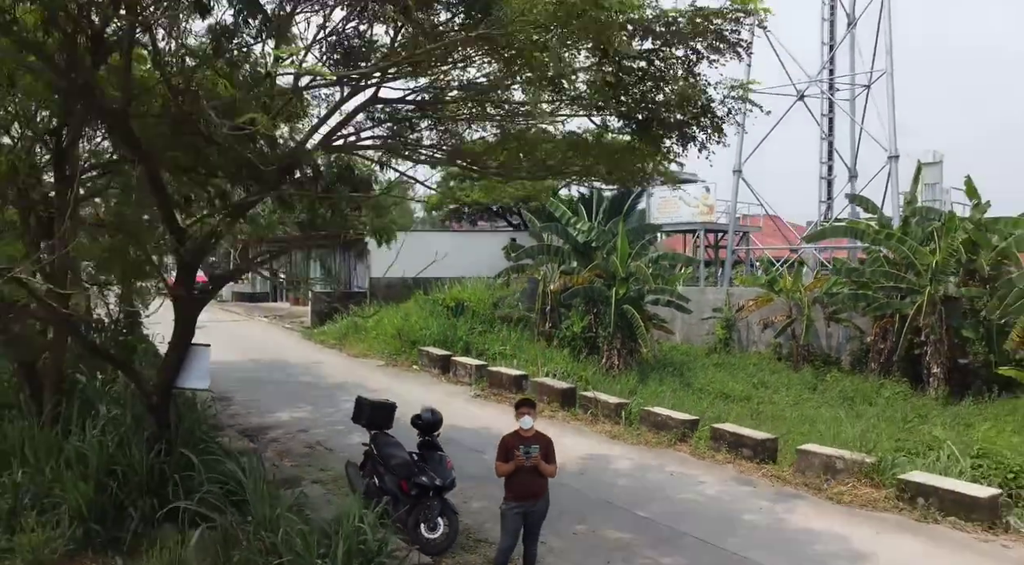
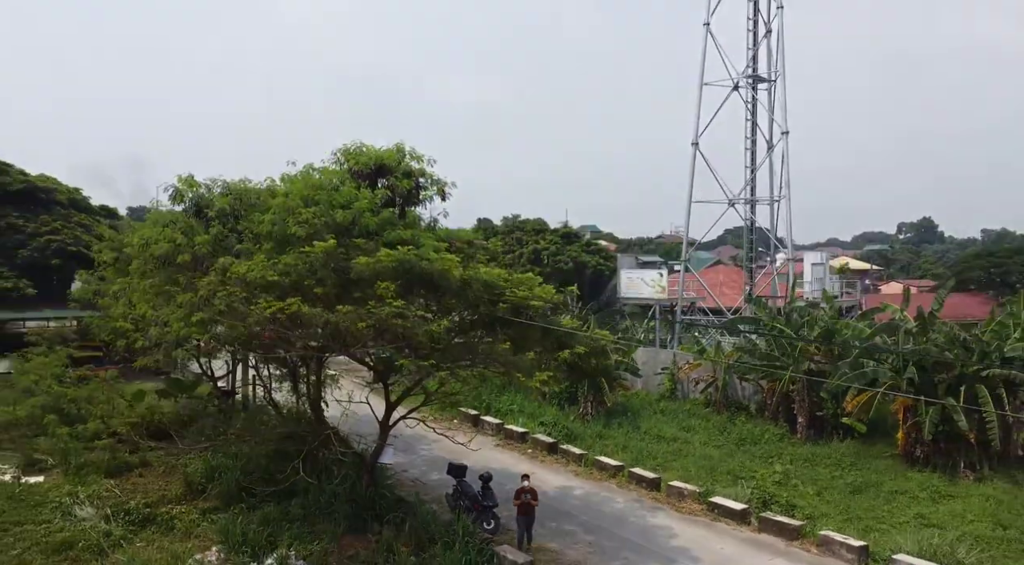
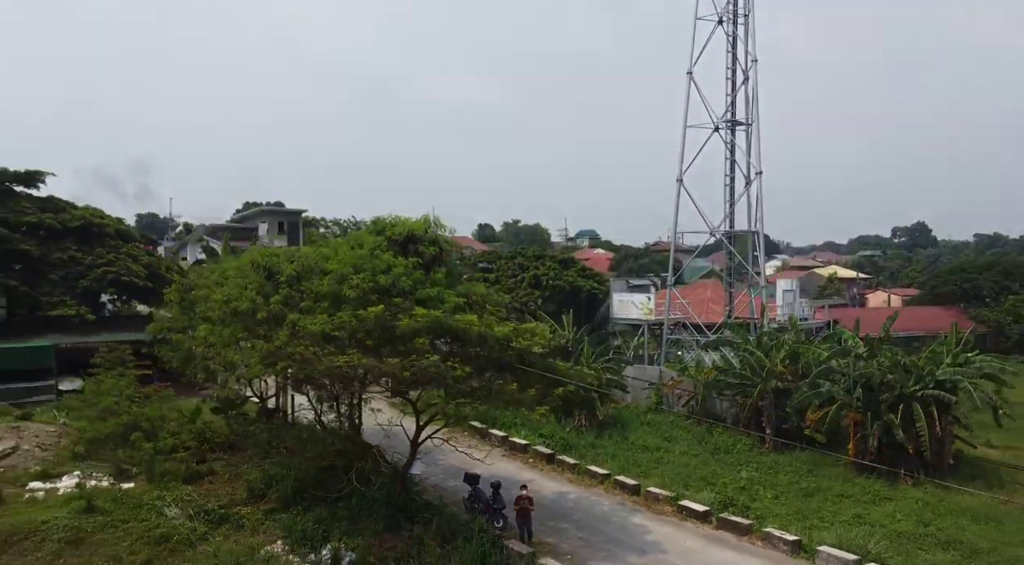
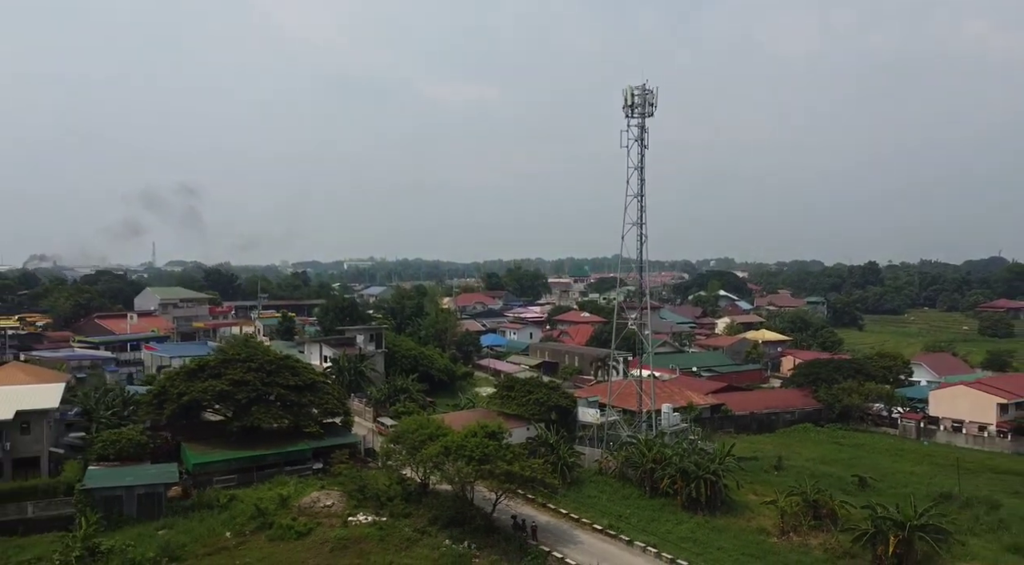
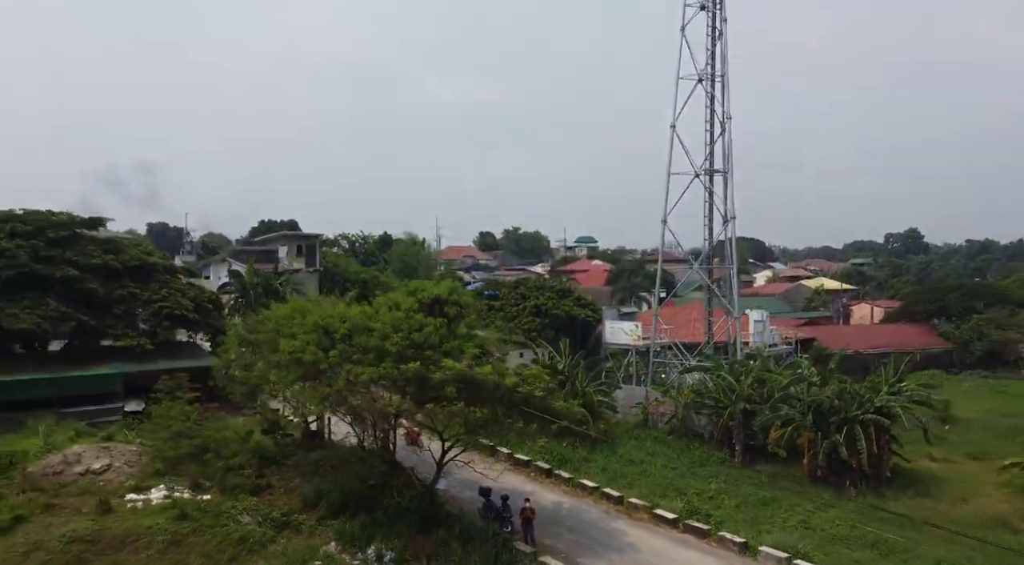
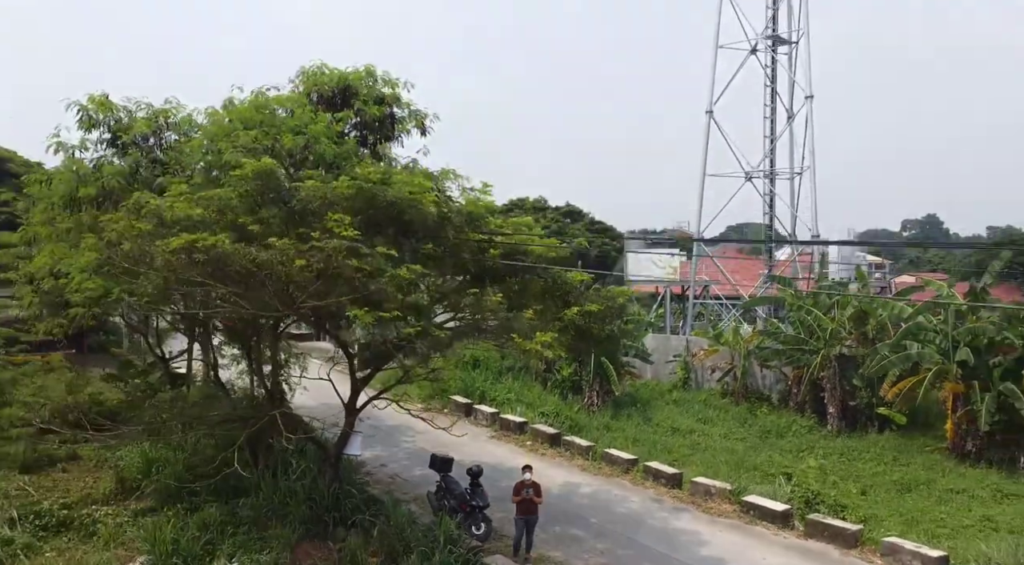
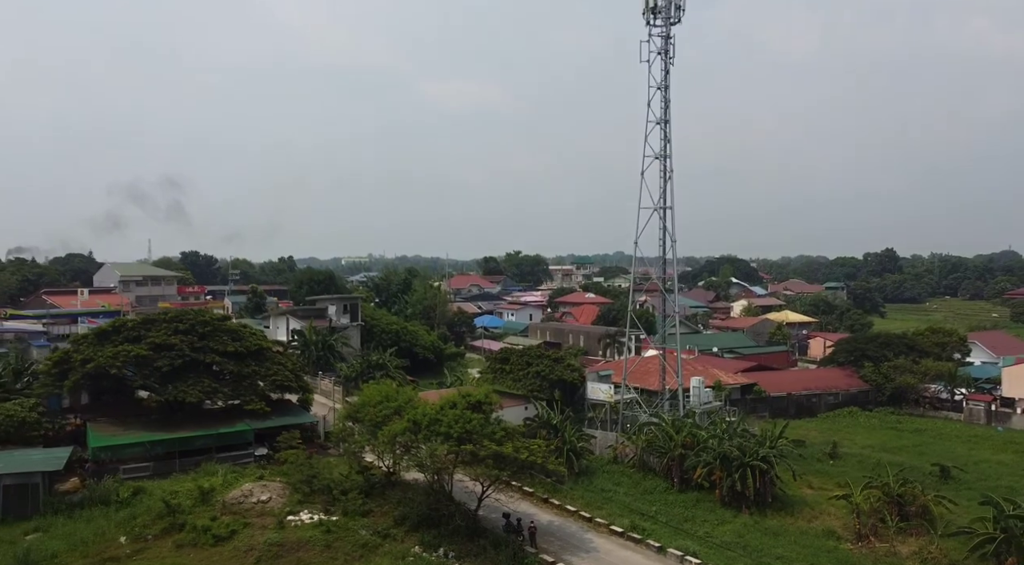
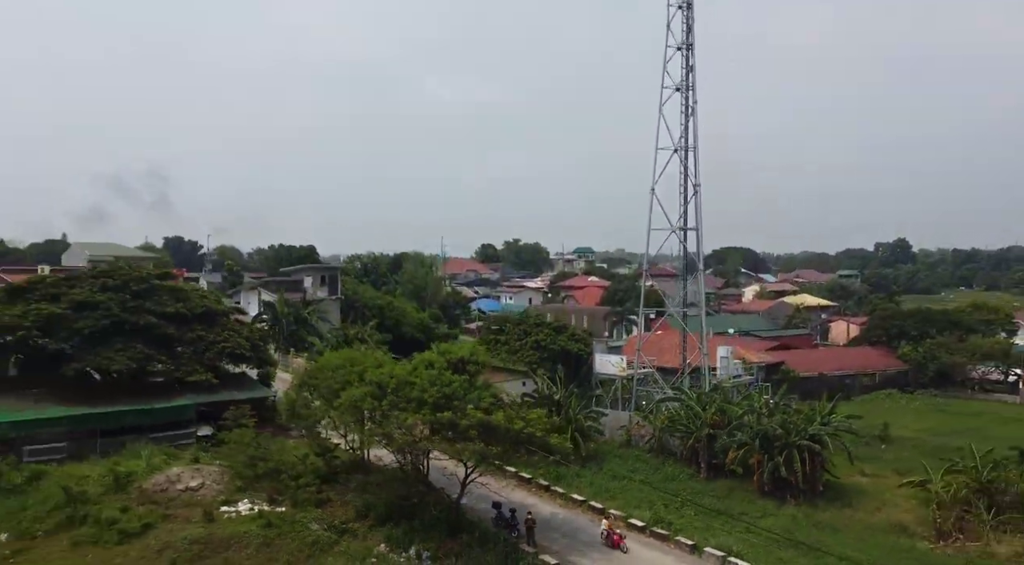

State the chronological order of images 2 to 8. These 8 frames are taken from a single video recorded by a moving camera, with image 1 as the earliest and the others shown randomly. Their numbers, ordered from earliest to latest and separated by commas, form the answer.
6, 2, 3, 5, 8, 7, 4
